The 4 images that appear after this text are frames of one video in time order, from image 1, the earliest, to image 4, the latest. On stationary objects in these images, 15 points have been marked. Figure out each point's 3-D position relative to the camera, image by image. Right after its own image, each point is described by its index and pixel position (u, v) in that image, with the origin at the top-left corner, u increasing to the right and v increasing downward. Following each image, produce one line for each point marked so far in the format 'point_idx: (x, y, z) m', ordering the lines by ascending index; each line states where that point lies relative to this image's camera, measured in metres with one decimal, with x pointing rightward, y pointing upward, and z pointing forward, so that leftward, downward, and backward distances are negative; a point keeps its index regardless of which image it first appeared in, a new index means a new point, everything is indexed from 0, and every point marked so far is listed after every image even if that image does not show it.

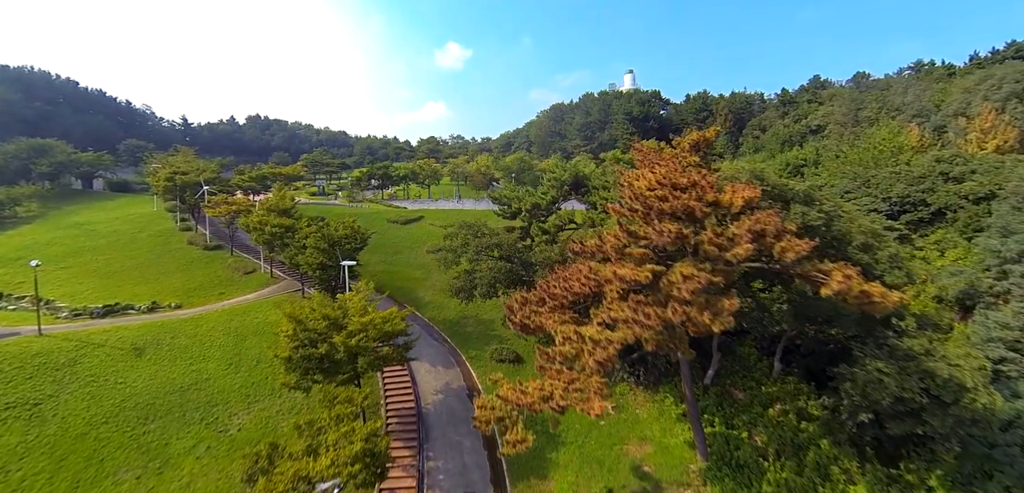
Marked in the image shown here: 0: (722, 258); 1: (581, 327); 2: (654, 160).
0: (+4.5, -0.3, +7.8) m
1: (+1.7, -2.0, +8.9) m
2: (+4.9, +3.0, +12.4) m
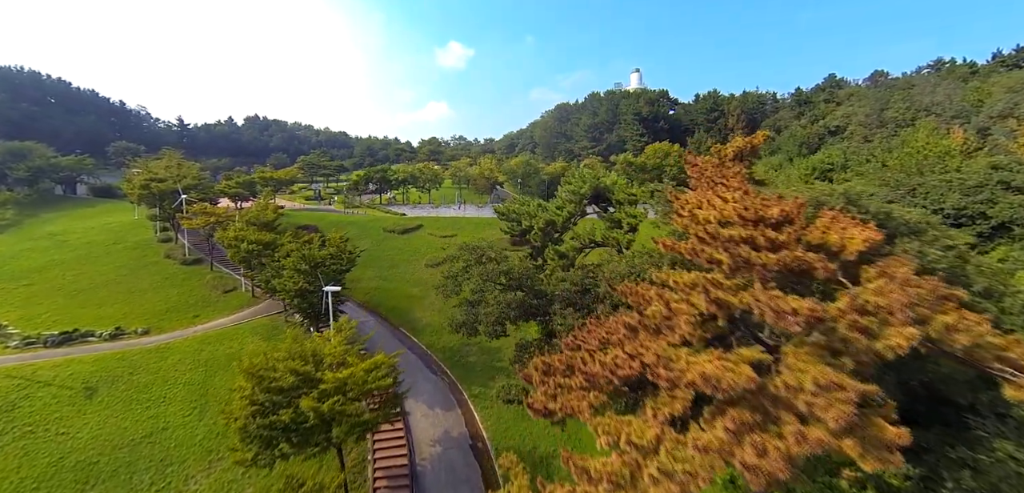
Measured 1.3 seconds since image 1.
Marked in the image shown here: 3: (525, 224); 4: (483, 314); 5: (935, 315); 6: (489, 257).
0: (+4.9, -1.4, +5.0) m
1: (+2.1, -3.1, +6.2) m
2: (+5.3, +1.8, +9.7) m
3: (+0.6, +1.1, +17.2) m
4: (-1.1, -2.6, +13.9) m
5: (+6.3, -1.0, +5.4) m
6: (-1.0, -0.4, +15.7) m
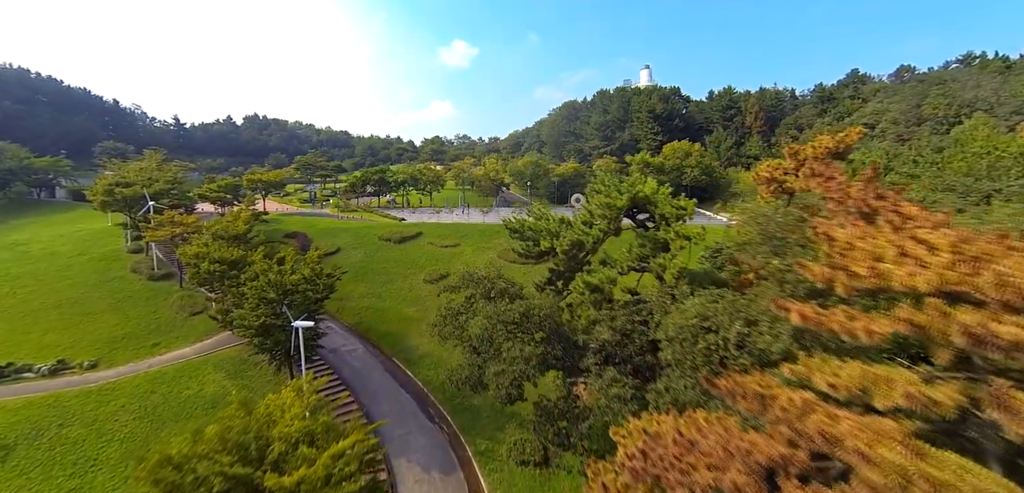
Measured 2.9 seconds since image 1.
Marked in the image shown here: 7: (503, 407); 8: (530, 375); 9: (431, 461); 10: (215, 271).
0: (+5.3, -2.4, +1.5) m
1: (+2.6, -4.1, +2.7) m
2: (+5.8, +0.9, +6.2) m
3: (+1.2, +0.1, +13.7) m
4: (-0.6, -3.5, +10.5) m
5: (+6.7, -2.0, +1.9) m
6: (-0.4, -1.4, +12.2) m
7: (-0.4, -7.4, +16.8) m
8: (+0.5, -3.6, +10.4) m
9: (-3.2, -8.4, +14.4) m
10: (-13.7, -1.1, +16.9) m
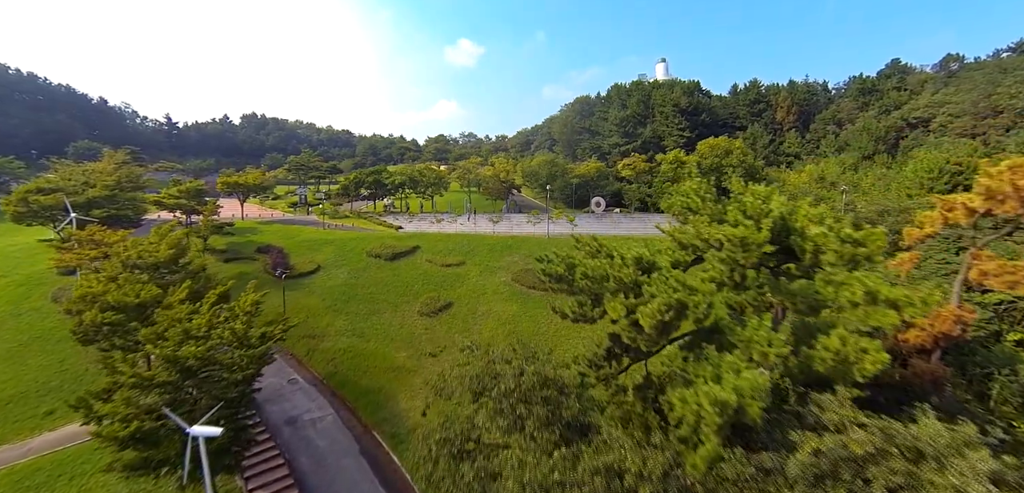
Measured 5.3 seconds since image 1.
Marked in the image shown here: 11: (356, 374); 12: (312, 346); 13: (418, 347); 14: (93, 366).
0: (+6.0, -3.7, -4.1) m
1: (+3.3, -5.4, -2.9) m
2: (+6.6, -0.4, +0.5) m
3: (+2.1, -1.2, +8.1) m
4: (+0.3, -4.8, +5.0) m
5: (+7.4, -3.3, -3.7) m
6: (+0.5, -2.7, +6.7) m
7: (+0.5, -8.6, +11.2) m
8: (+1.3, -4.9, +4.8) m
9: (-2.3, -9.7, +8.9) m
10: (-12.7, -2.4, +11.5) m
11: (-7.2, -5.9, +17.1) m
12: (-10.0, -5.0, +18.5) m
13: (-4.7, -5.0, +18.4) m
14: (-18.6, -5.2, +16.2) m
